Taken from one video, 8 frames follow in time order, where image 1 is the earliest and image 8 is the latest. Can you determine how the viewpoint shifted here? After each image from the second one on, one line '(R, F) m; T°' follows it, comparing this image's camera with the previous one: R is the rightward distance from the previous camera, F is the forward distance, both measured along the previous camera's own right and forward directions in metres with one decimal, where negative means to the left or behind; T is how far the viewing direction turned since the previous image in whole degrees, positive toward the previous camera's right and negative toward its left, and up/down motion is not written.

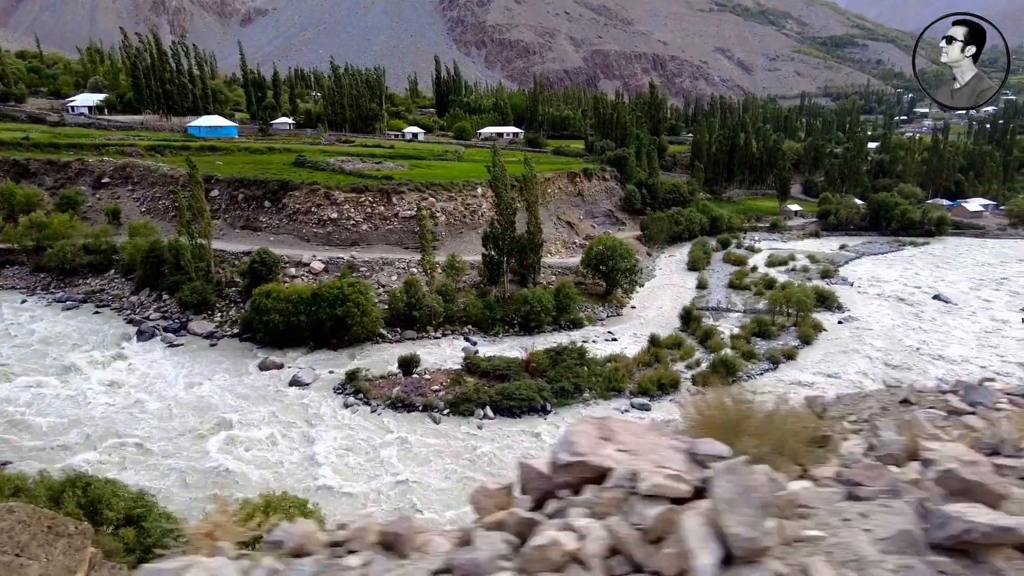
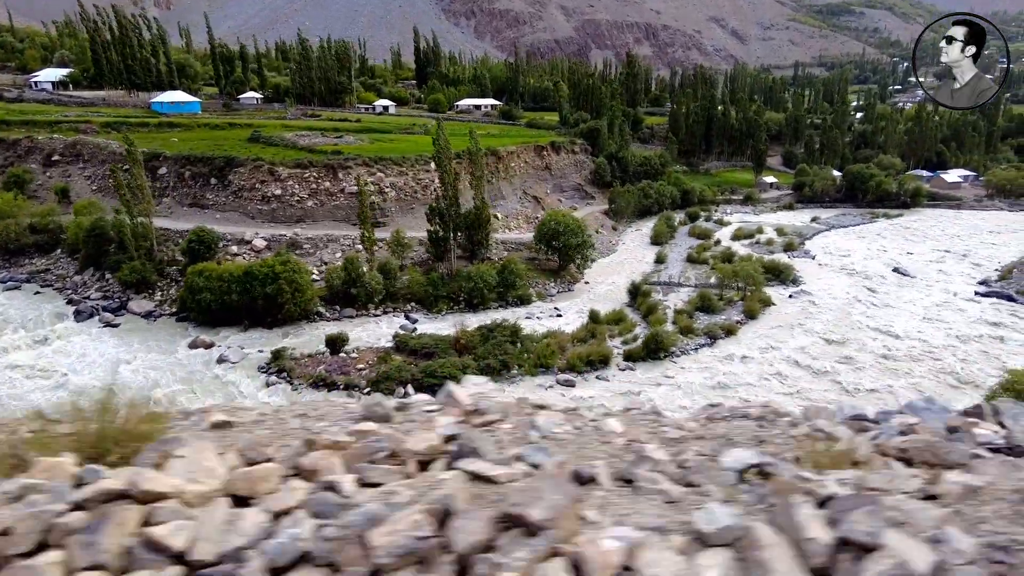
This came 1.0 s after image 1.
(+1.8, +0.1) m; 0°
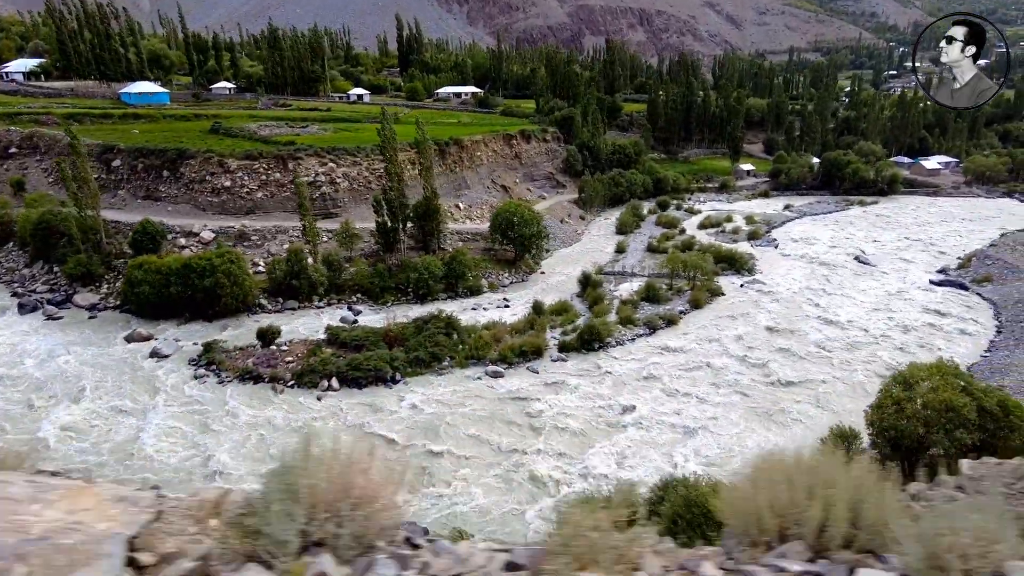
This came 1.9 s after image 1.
(+1.8, 0.0) m; 0°
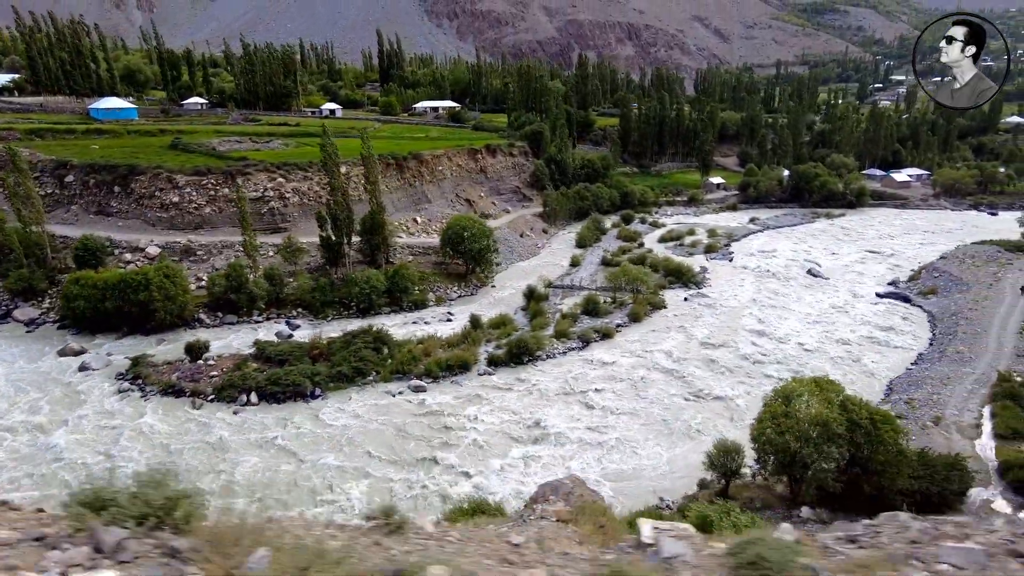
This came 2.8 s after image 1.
(+1.8, -0.2) m; 0°
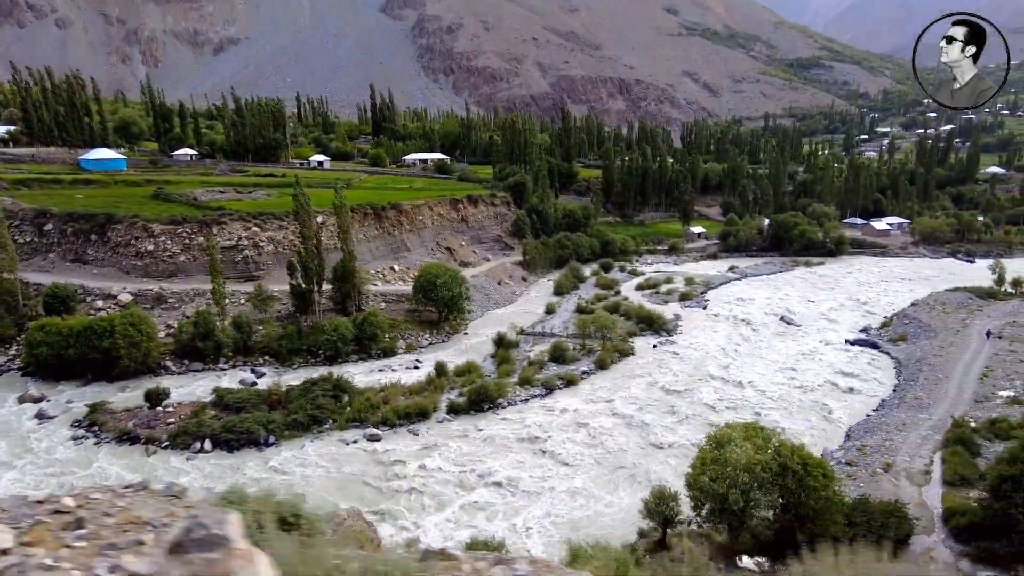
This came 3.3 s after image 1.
(+1.0, -0.2) m; 0°
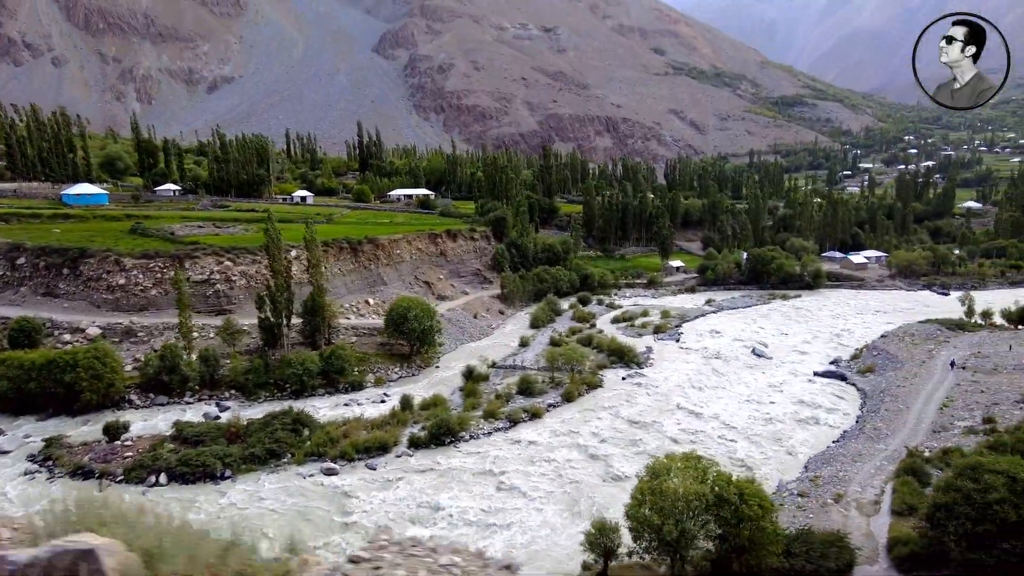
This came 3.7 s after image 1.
(+0.8, -0.2) m; +1°
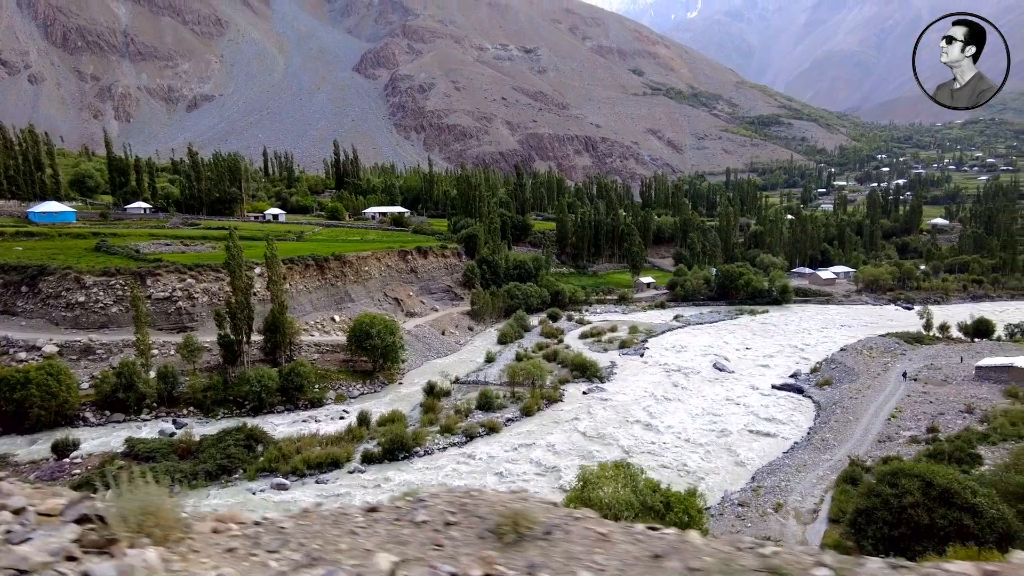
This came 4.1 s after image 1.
(+0.8, -0.2) m; +1°
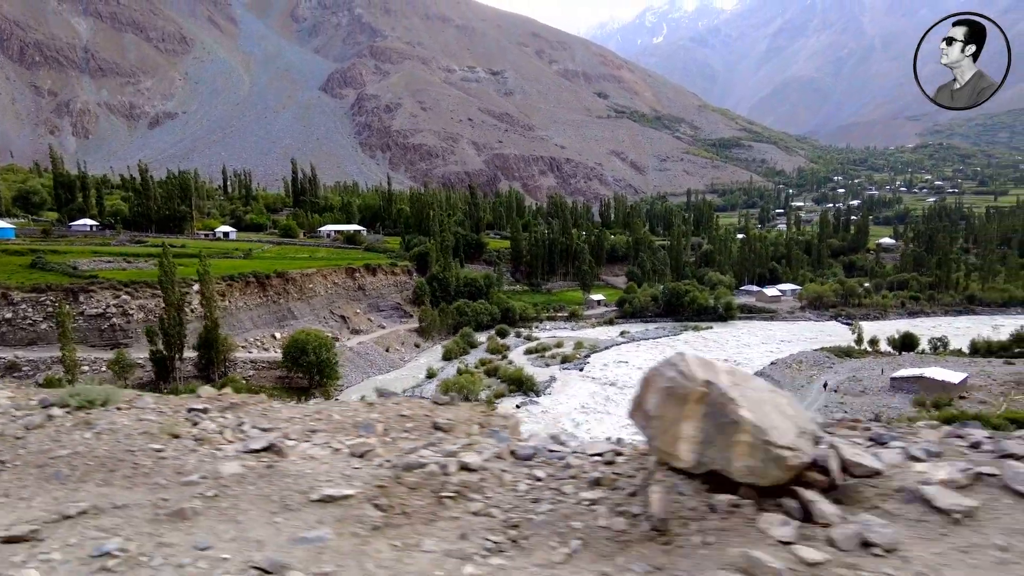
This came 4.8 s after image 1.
(+1.3, -0.5) m; +3°
